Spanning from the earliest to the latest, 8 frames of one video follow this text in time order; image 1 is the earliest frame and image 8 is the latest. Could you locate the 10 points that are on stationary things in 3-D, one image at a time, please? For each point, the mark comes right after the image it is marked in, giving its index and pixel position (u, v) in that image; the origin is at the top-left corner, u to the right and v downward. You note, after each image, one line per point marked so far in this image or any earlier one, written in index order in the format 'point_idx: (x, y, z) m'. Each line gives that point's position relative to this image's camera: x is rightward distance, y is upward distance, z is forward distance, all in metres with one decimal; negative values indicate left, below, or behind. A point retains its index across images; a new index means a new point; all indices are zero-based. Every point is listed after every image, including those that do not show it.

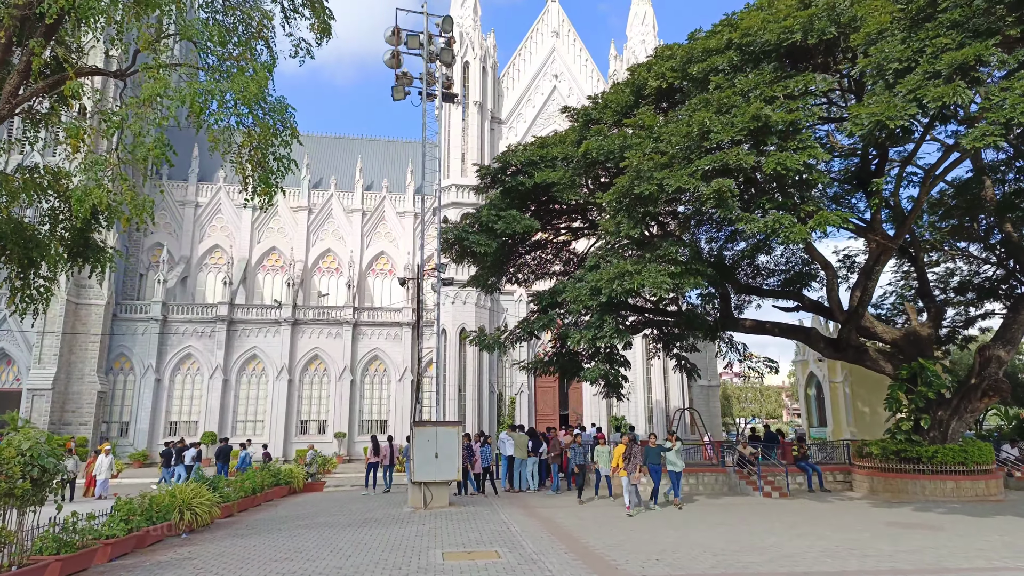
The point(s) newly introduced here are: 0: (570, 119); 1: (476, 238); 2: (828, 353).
0: (+1.3, +3.6, +14.3) m
1: (-0.7, +1.0, +13.6) m
2: (+6.9, -1.5, +14.8) m
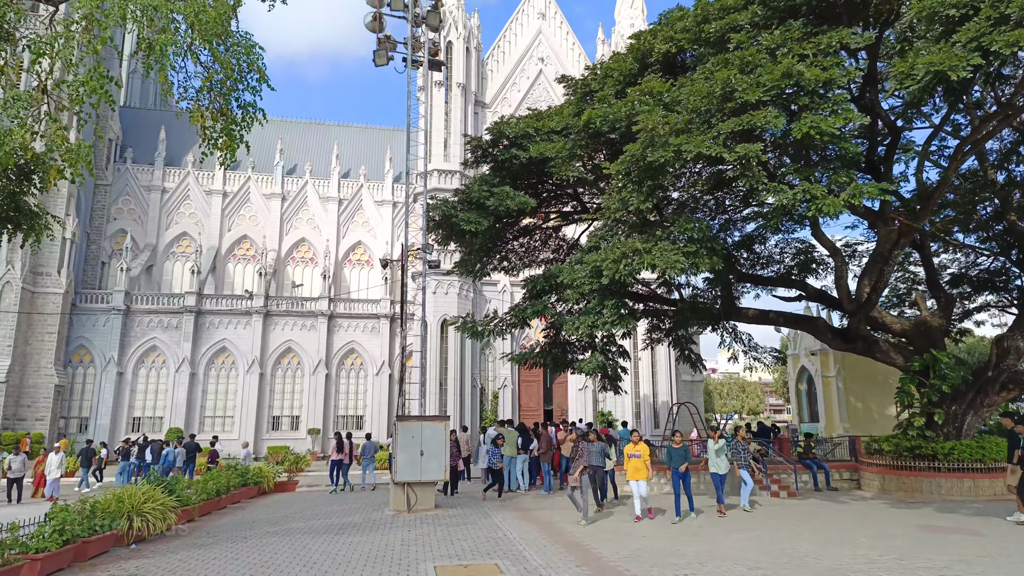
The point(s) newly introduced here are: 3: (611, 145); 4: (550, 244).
0: (+1.1, +3.9, +13.3) m
1: (-0.8, +1.4, +12.5) m
2: (+6.7, -1.2, +14.0) m
3: (+1.8, +2.5, +12.4) m
4: (+0.7, +1.0, +15.5) m
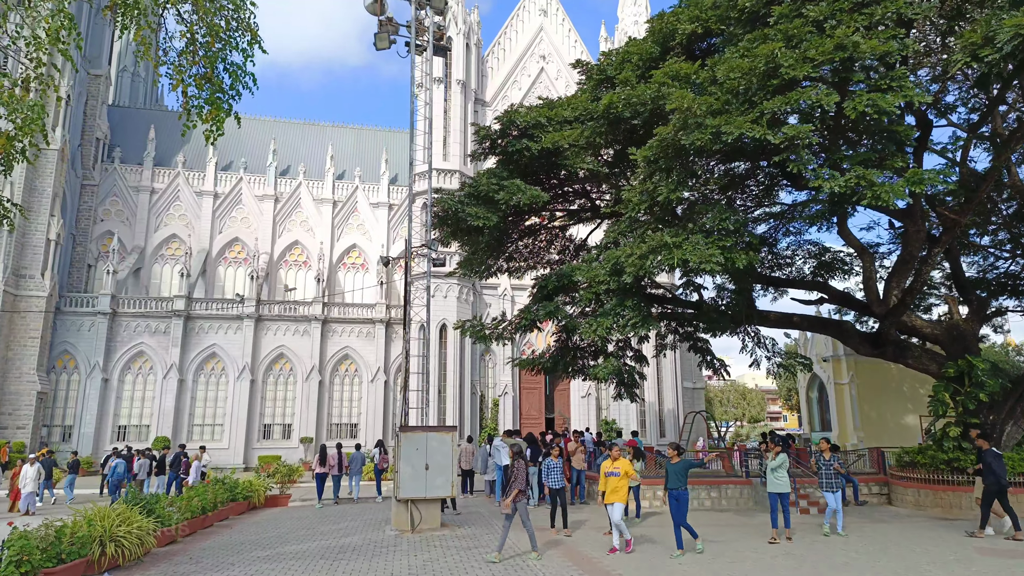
0: (+1.3, +3.9, +12.5) m
1: (-0.7, +1.4, +11.6) m
2: (+6.9, -1.2, +13.2) m
3: (+2.0, +2.5, +11.6) m
4: (+0.8, +0.9, +14.7) m
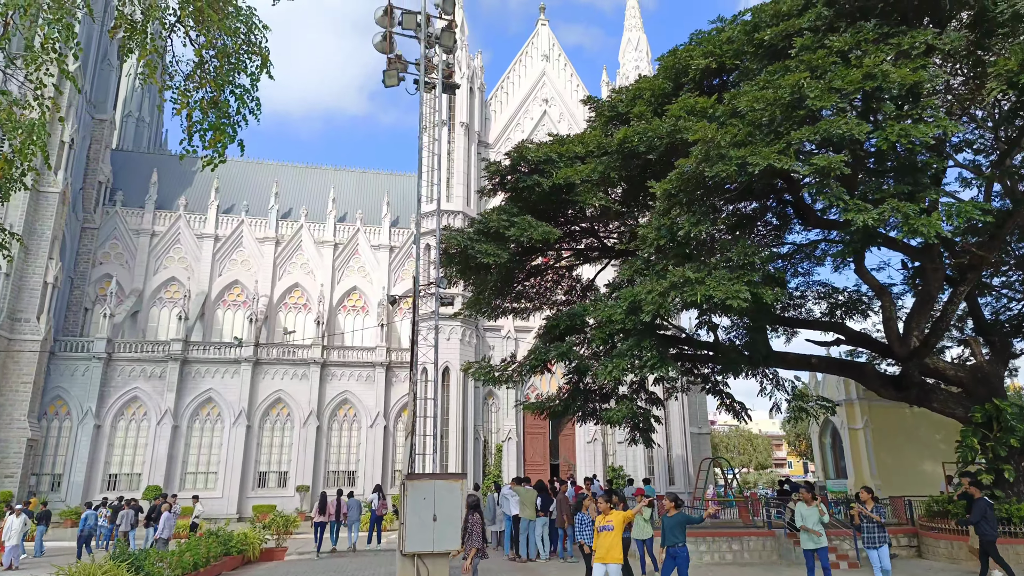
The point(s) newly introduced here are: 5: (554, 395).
0: (+1.5, +3.2, +12.3) m
1: (-0.5, +0.7, +11.3) m
2: (+7.0, -2.0, +12.7) m
3: (+2.2, +1.8, +11.4) m
4: (+1.0, +0.1, +14.3) m
5: (+0.9, -2.1, +13.4) m
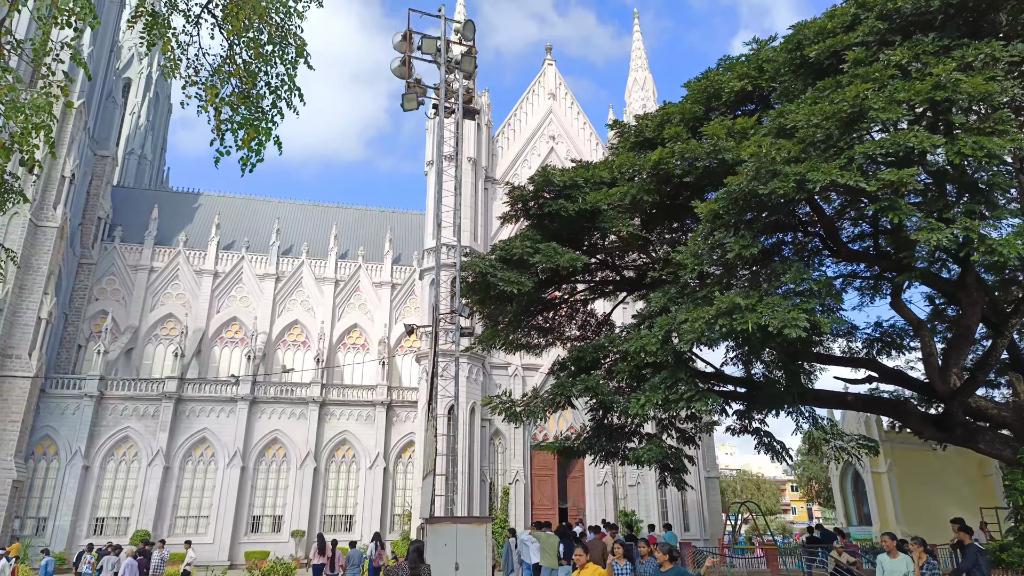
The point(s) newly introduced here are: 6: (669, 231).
0: (+1.8, +2.6, +11.9) m
1: (-0.1, +0.2, +10.8) m
2: (+7.4, -2.6, +12.0) m
3: (+2.6, +1.3, +10.9) m
4: (+1.4, -0.6, +13.7) m
5: (+1.2, -2.7, +12.7) m
6: (+2.5, +0.9, +11.9) m
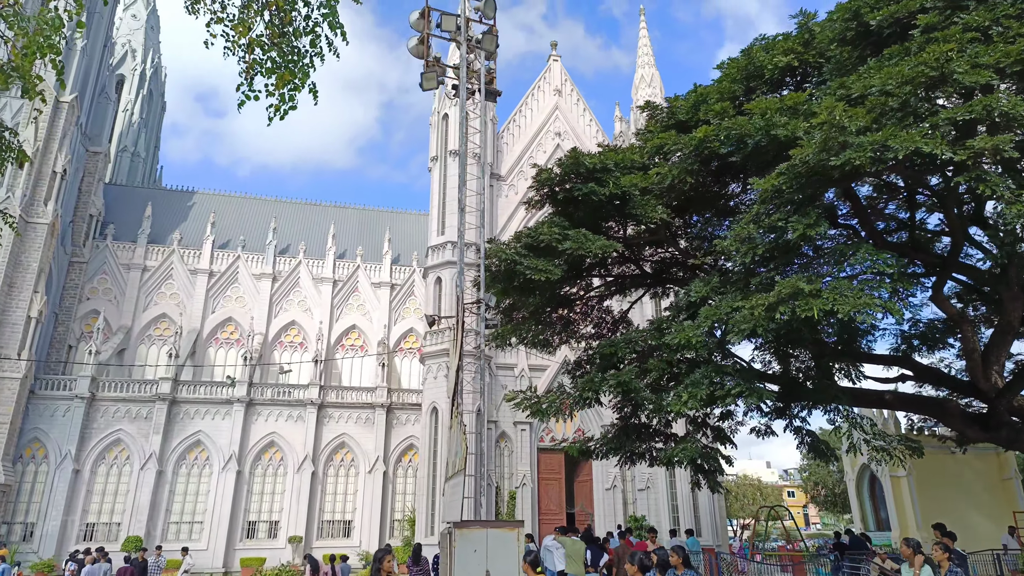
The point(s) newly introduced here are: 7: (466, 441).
0: (+2.2, +2.7, +11.3) m
1: (+0.3, +0.4, +10.1) m
2: (+7.8, -2.5, +11.5) m
3: (+3.0, +1.4, +10.3) m
4: (+1.7, -0.5, +13.1) m
5: (+1.6, -2.6, +12.1) m
6: (+2.9, +1.1, +11.3) m
7: (-0.9, -2.5, +10.8) m
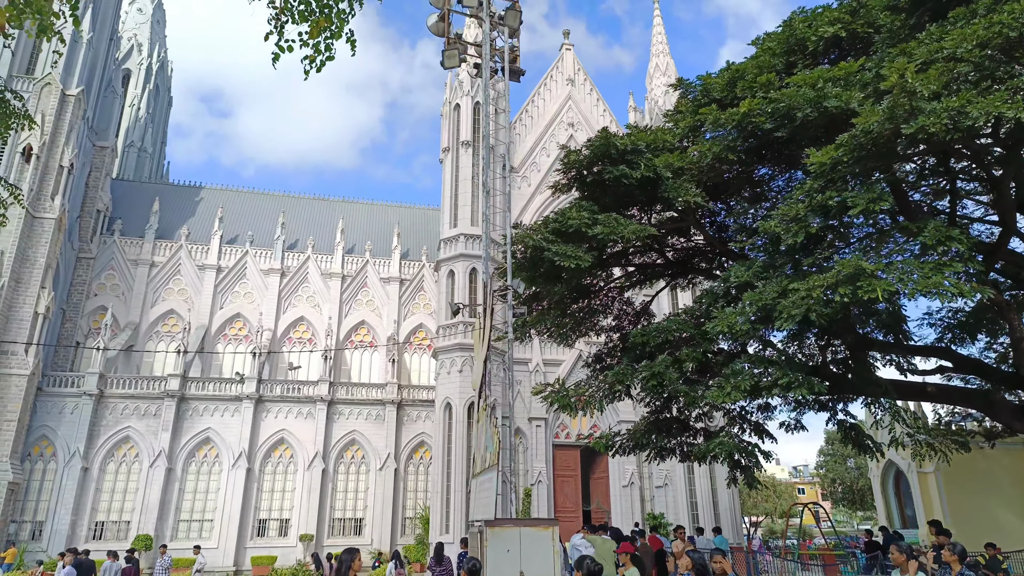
0: (+2.6, +2.9, +10.8) m
1: (+0.7, +0.5, +9.7) m
2: (+8.2, -2.3, +10.9) m
3: (+3.4, +1.6, +9.8) m
4: (+2.1, -0.3, +12.6) m
5: (+2.0, -2.4, +11.6) m
6: (+3.3, +1.3, +10.8) m
7: (-0.4, -2.3, +10.4) m
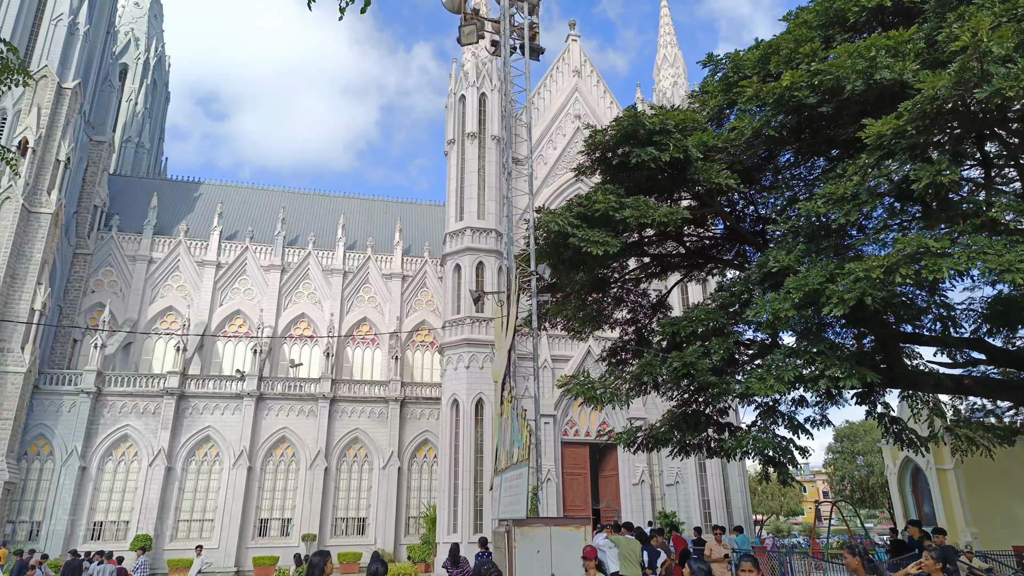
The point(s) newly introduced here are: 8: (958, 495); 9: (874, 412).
0: (+2.9, +3.1, +10.4) m
1: (+1.0, +0.7, +9.2) m
2: (+8.5, -2.1, +10.5) m
3: (+3.7, +1.8, +9.3) m
4: (+2.4, -0.1, +12.1) m
5: (+2.3, -2.2, +11.1) m
6: (+3.6, +1.4, +10.3) m
7: (-0.1, -2.1, +9.9) m
8: (+12.2, -5.7, +18.5) m
9: (+5.5, -2.0, +10.8) m
